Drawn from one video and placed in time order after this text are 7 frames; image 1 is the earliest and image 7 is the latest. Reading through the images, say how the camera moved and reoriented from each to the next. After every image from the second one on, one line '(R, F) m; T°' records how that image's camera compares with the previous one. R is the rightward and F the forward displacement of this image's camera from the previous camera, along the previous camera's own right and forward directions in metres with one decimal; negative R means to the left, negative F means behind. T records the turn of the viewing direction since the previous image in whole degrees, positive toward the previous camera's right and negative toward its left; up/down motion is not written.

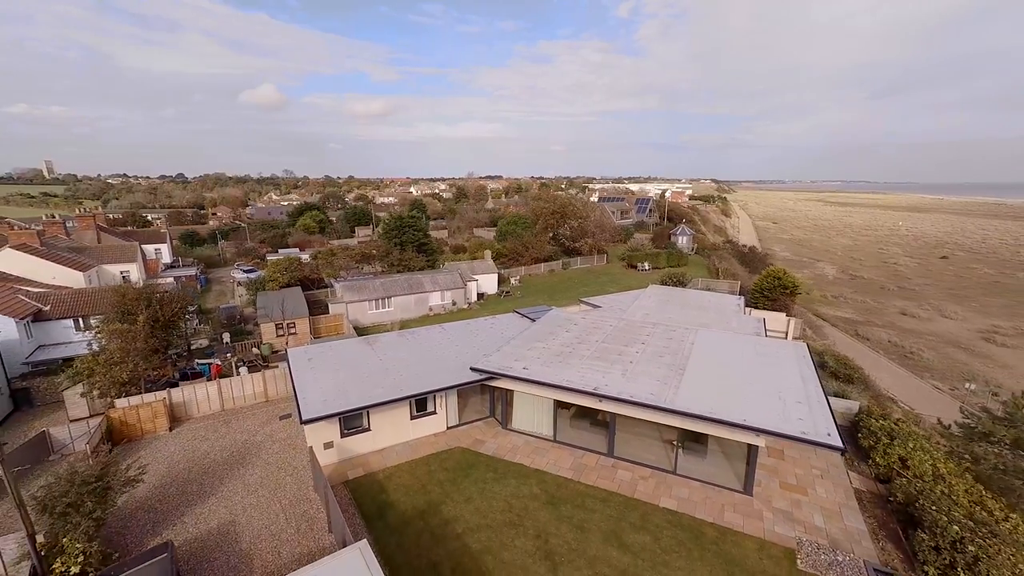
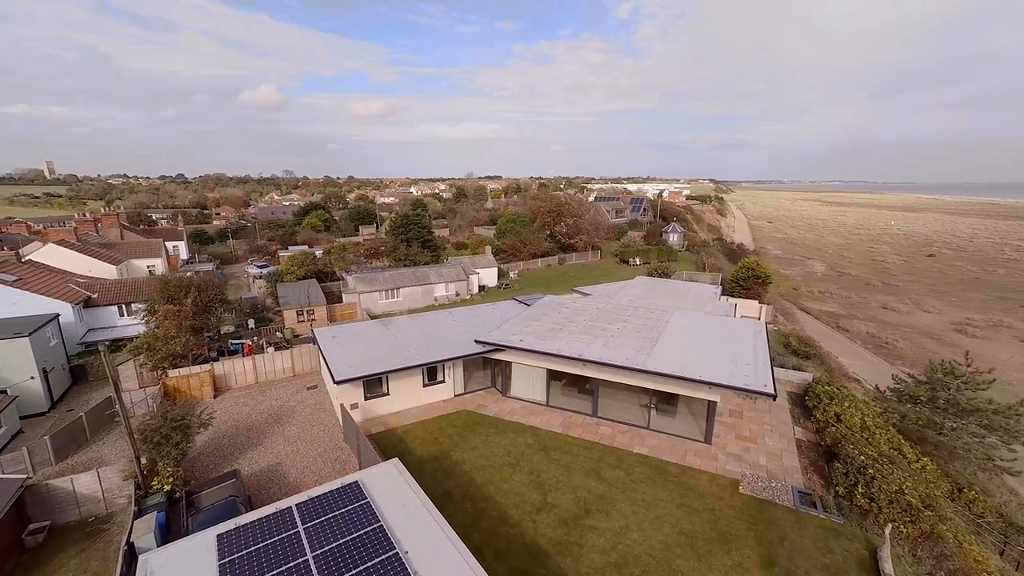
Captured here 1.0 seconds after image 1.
(0.0, -2.4) m; 0°
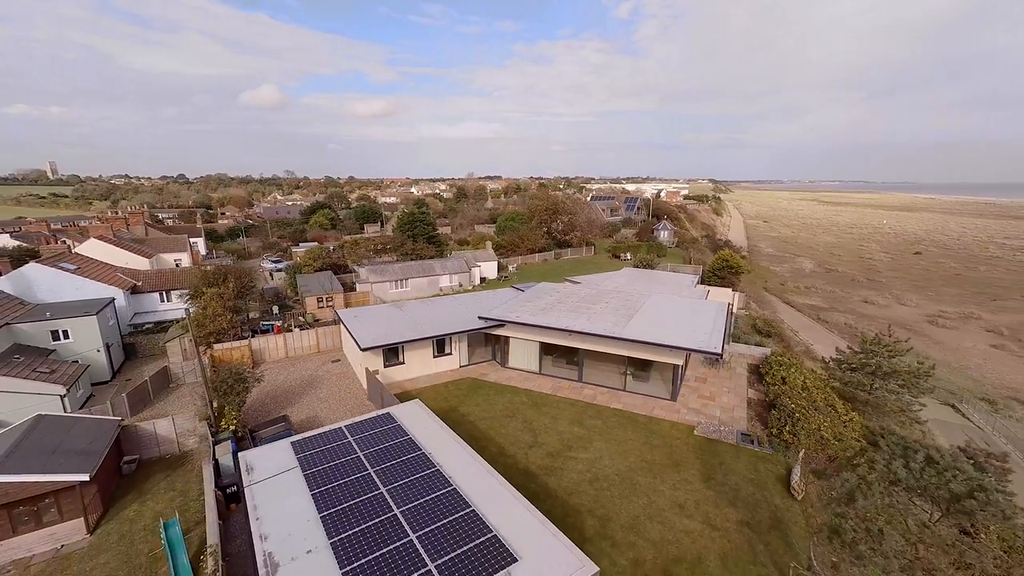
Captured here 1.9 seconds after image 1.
(+0.1, -2.8) m; 0°
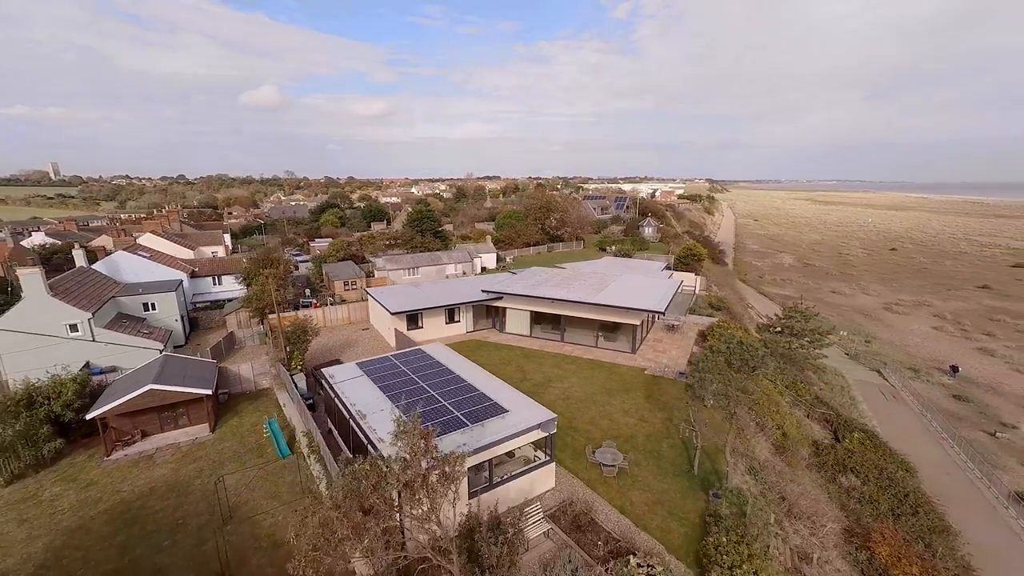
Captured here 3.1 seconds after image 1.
(+0.2, -4.9) m; 0°
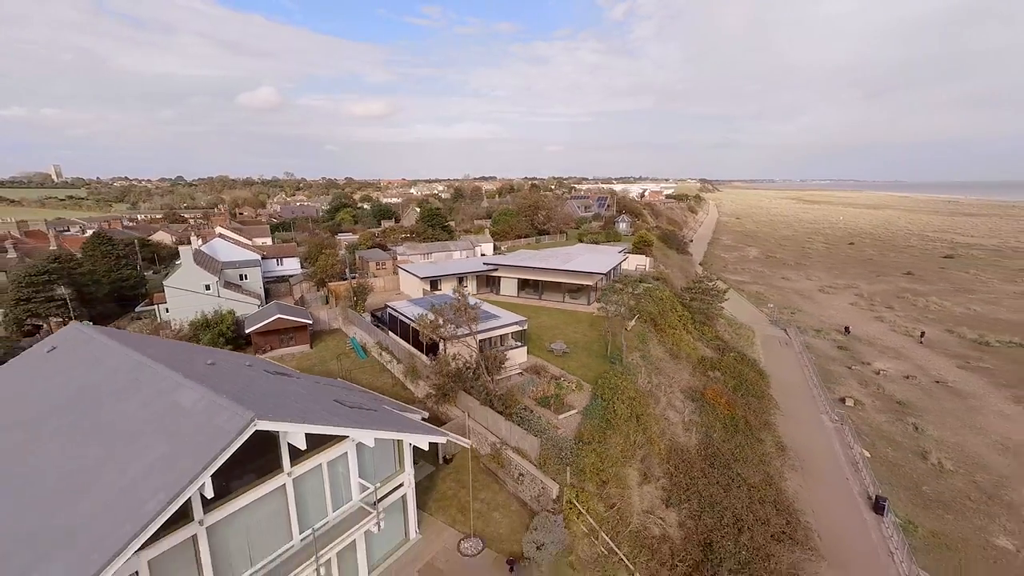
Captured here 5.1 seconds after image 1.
(+0.4, -9.5) m; 0°
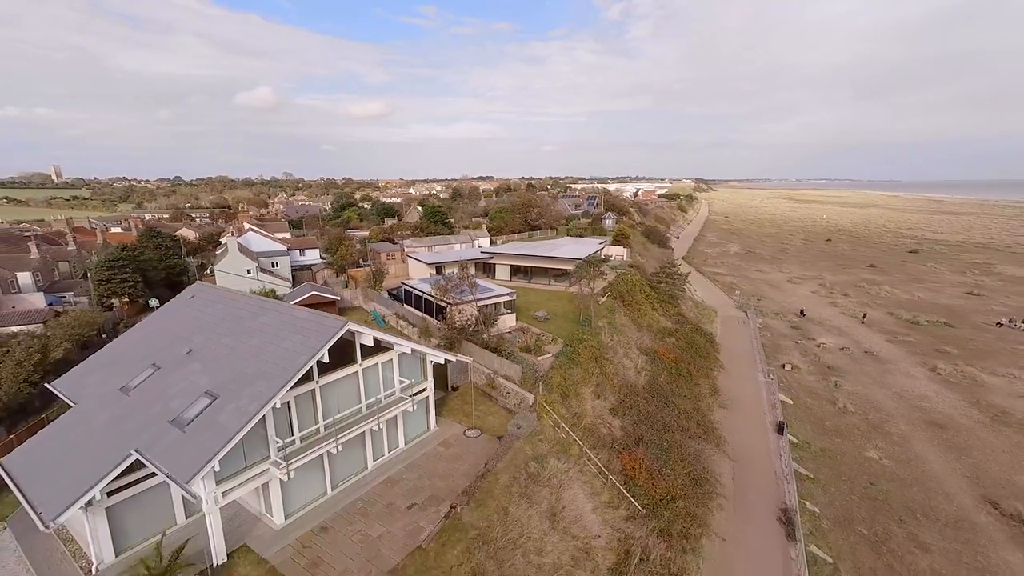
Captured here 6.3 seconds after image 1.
(+0.4, -5.5) m; 0°
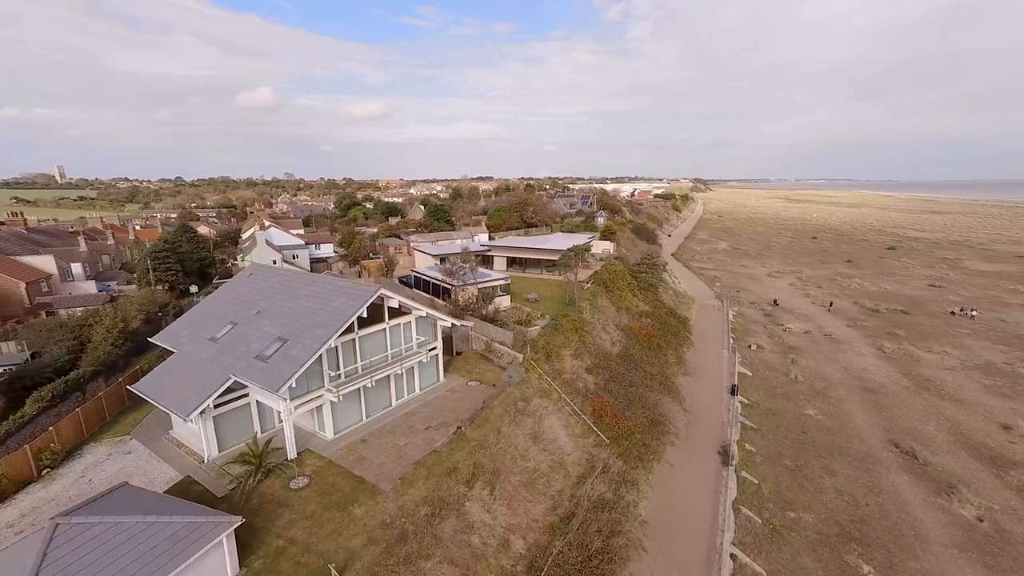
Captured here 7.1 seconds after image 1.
(+0.4, -4.3) m; 0°
